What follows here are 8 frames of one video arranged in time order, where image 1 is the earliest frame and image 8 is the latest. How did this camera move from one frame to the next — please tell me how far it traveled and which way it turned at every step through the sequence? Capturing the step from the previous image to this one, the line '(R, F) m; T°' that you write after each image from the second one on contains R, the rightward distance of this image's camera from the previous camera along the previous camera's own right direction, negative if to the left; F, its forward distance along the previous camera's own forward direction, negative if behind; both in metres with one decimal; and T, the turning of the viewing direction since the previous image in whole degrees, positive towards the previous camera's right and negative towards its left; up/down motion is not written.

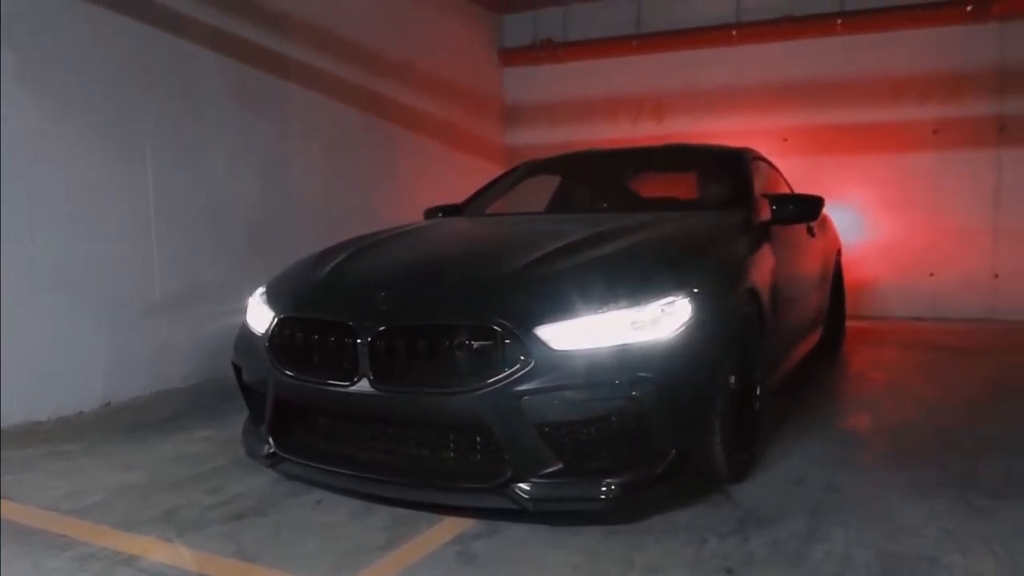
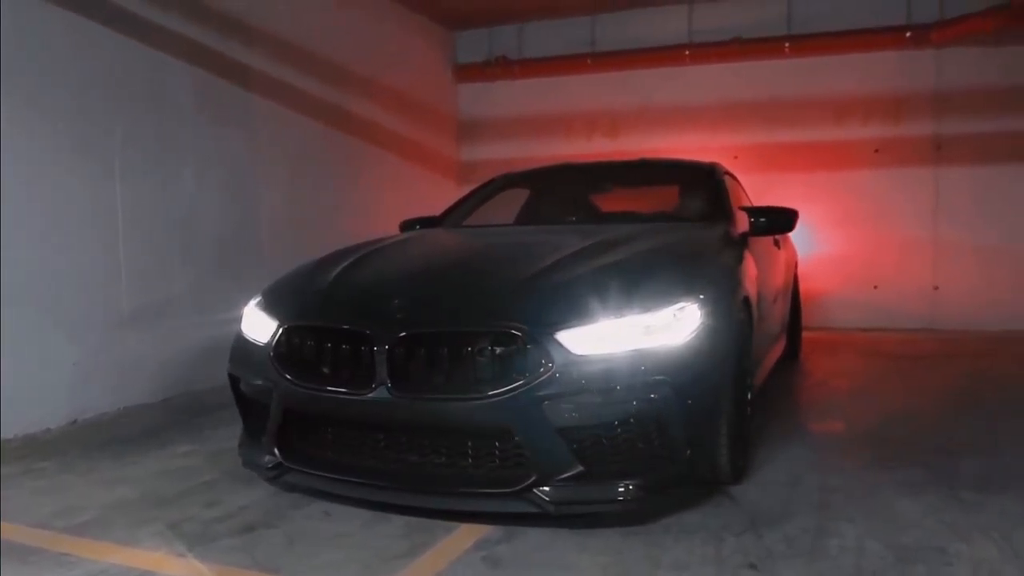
(-0.3, 0.0) m; +5°
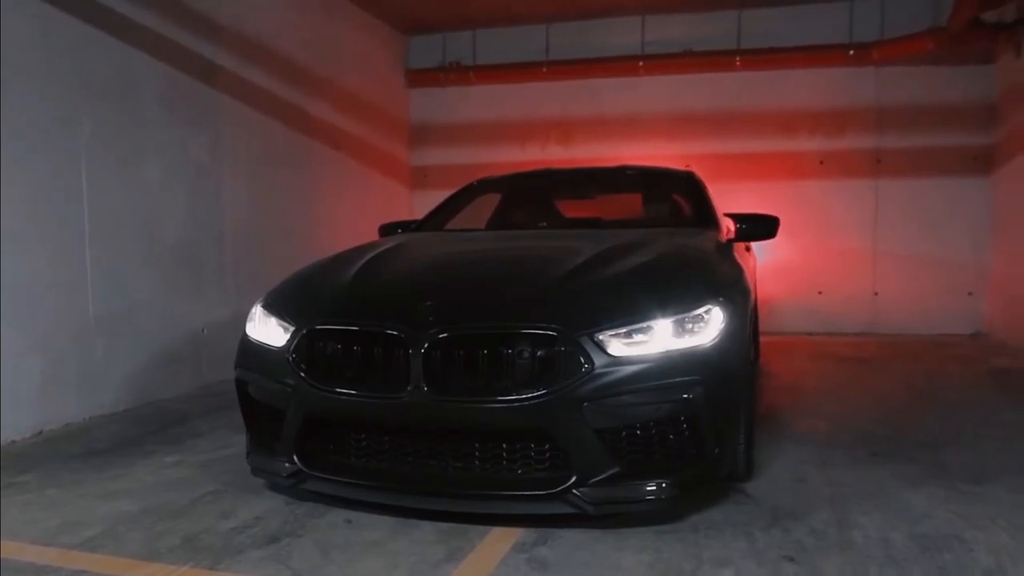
(-0.3, 0.0) m; +6°
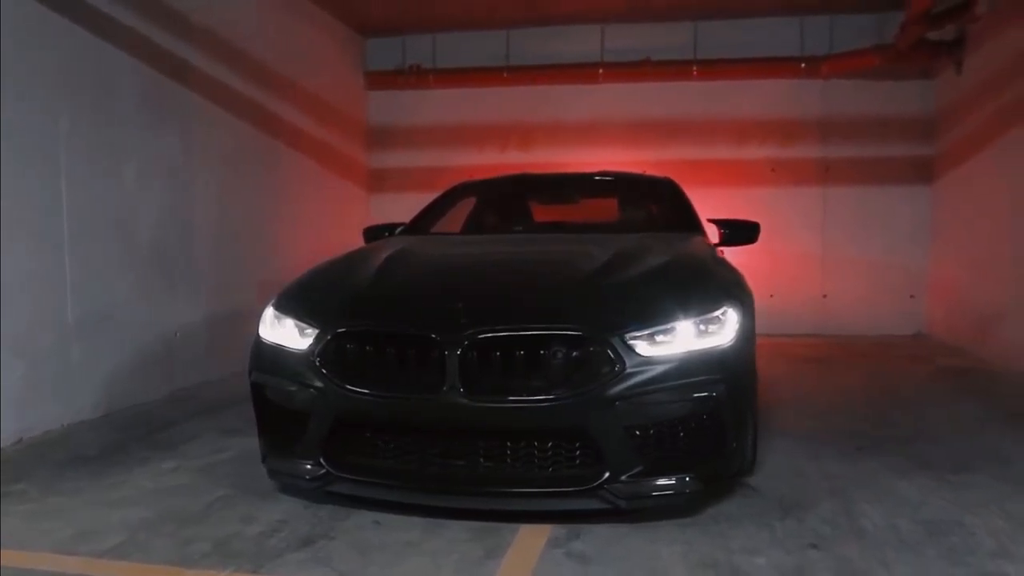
(-0.3, 0.0) m; +5°
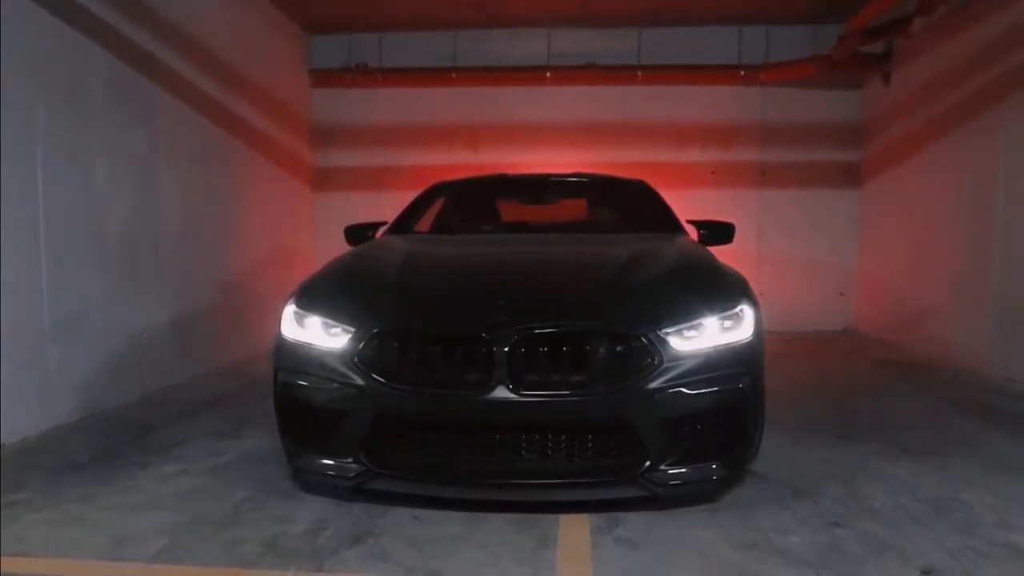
(-0.4, -0.1) m; +7°
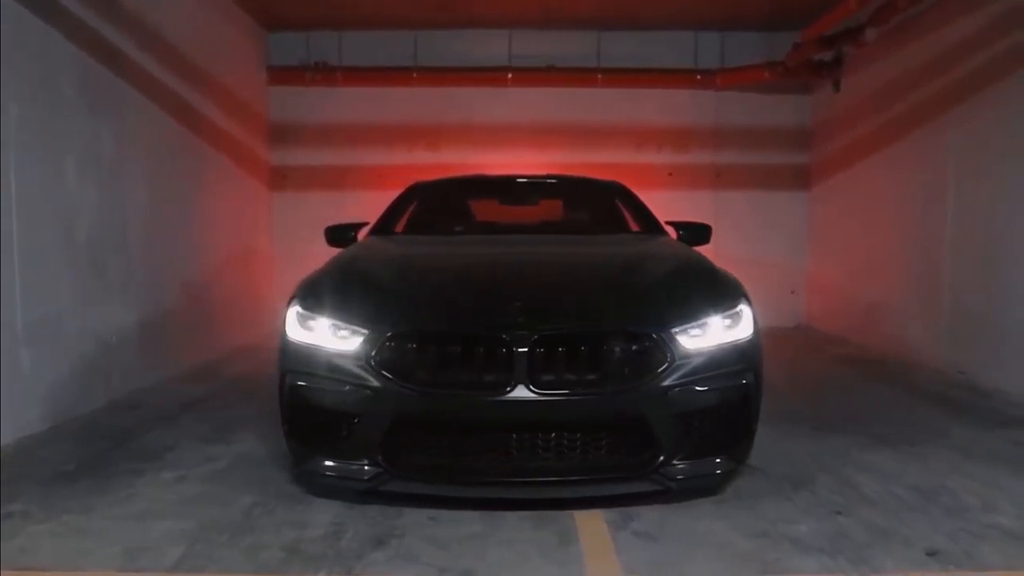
(-0.3, 0.0) m; +4°
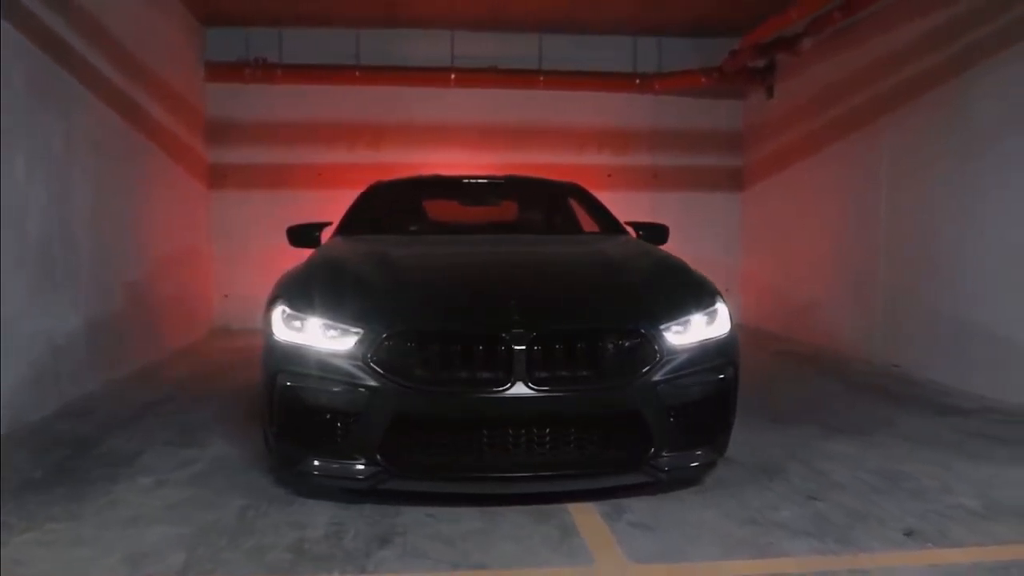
(-0.3, 0.0) m; +6°
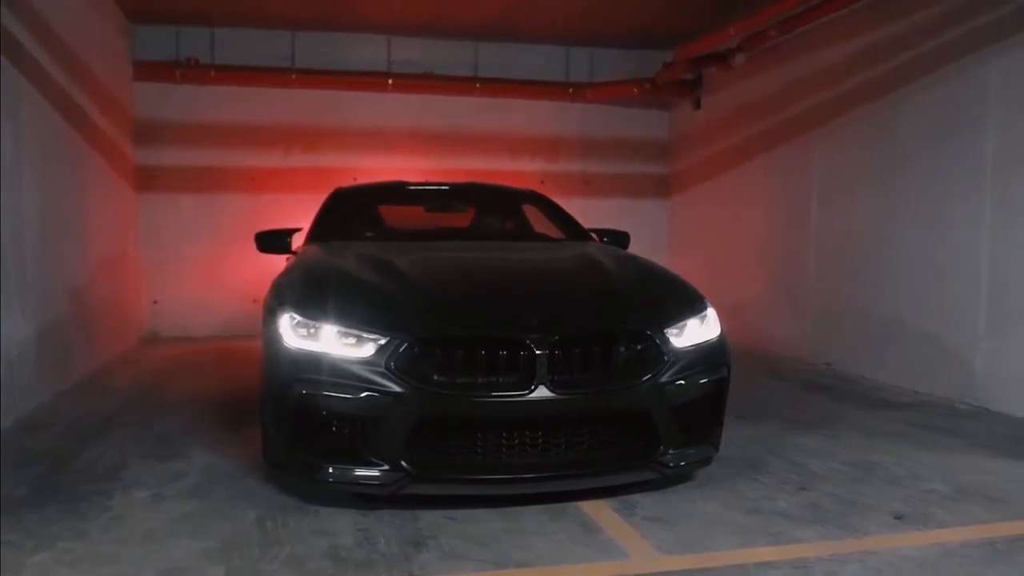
(-0.4, -0.1) m; +7°
